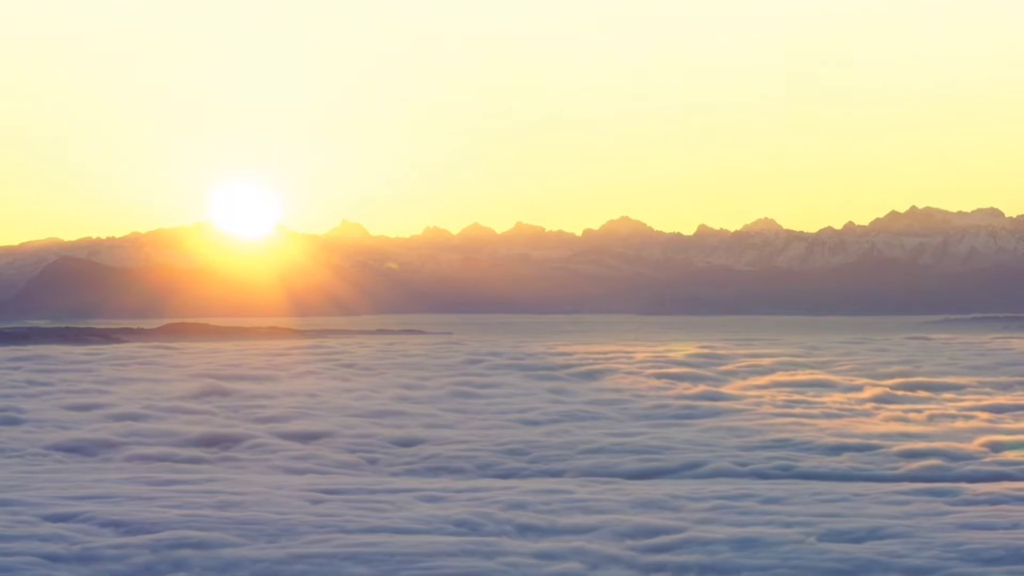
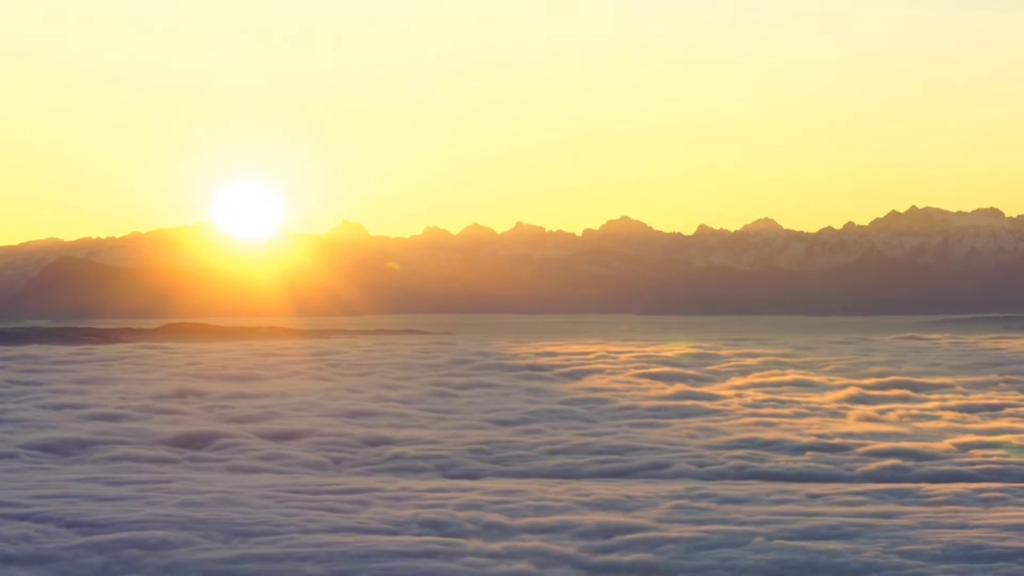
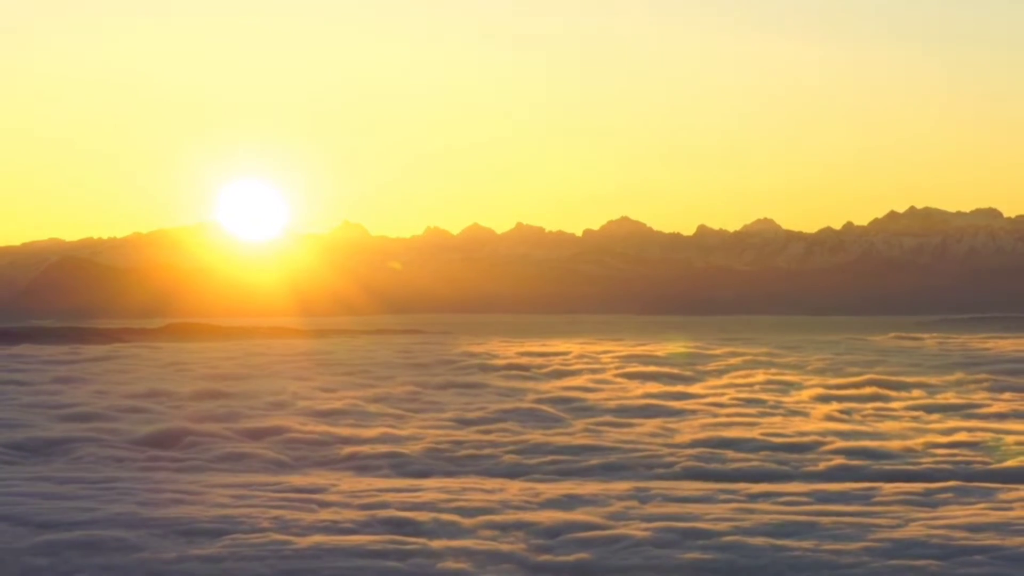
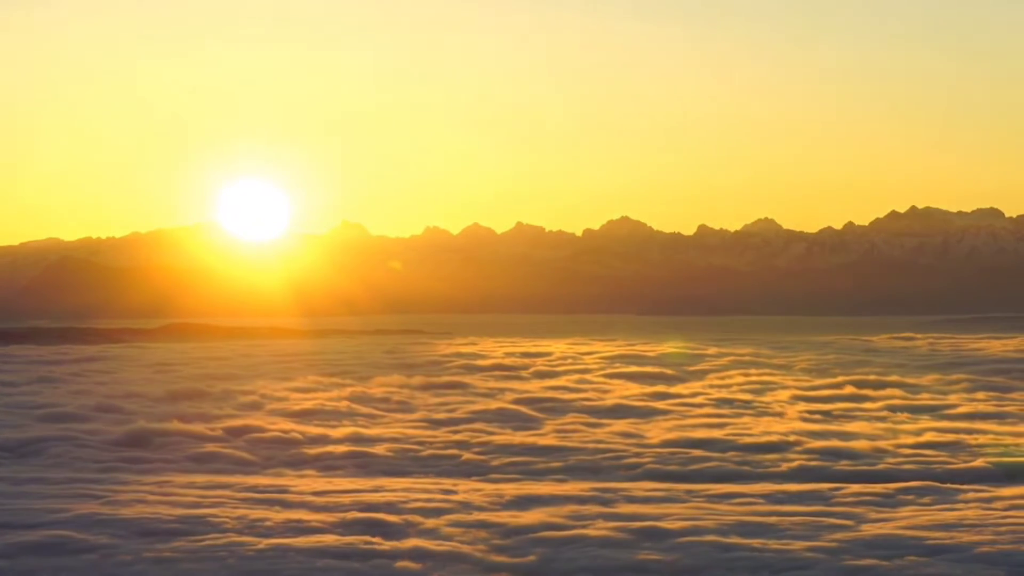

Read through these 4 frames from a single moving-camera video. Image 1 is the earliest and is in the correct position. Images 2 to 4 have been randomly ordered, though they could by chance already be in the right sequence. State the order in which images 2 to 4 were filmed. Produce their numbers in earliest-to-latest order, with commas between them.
2, 3, 4
